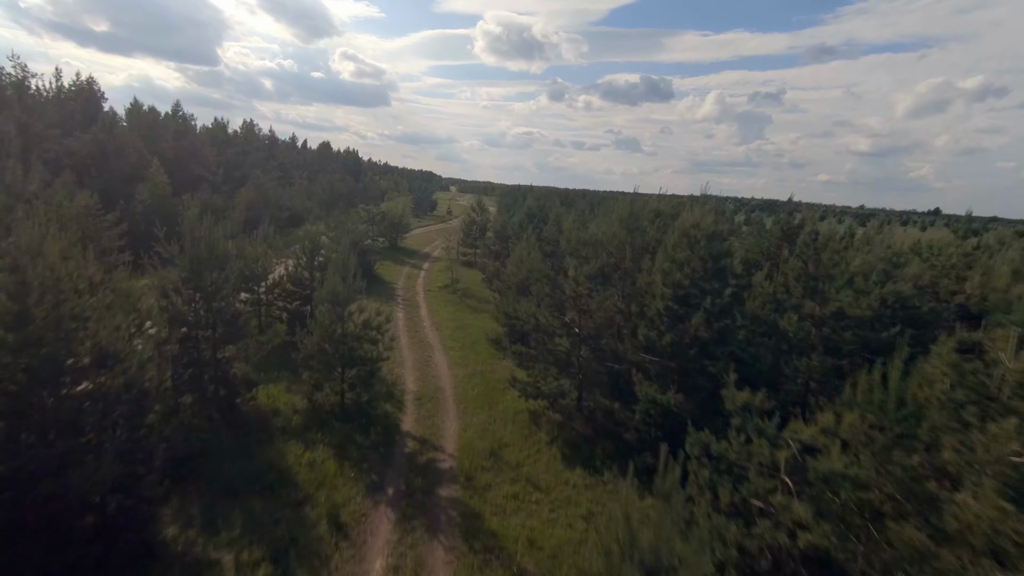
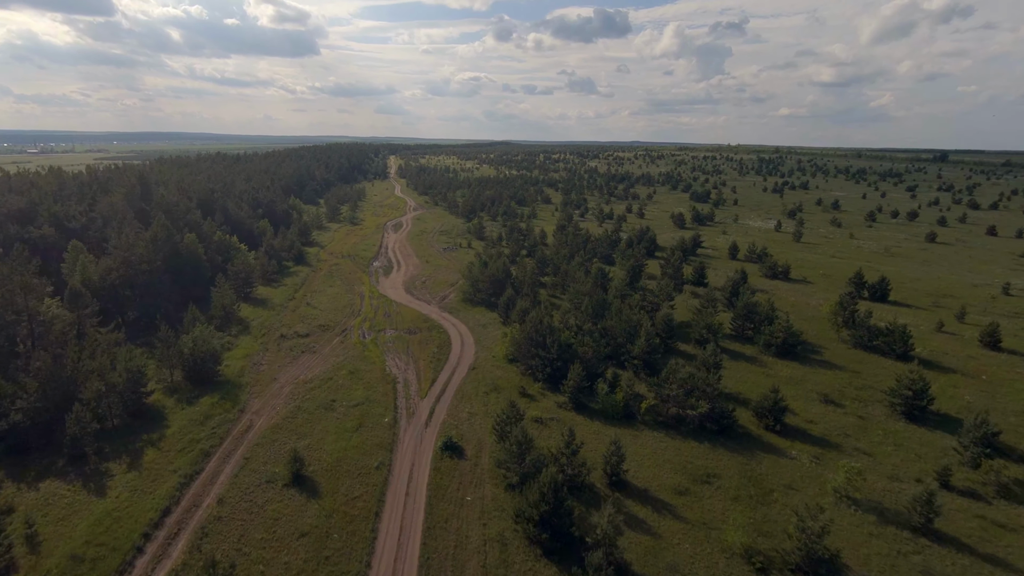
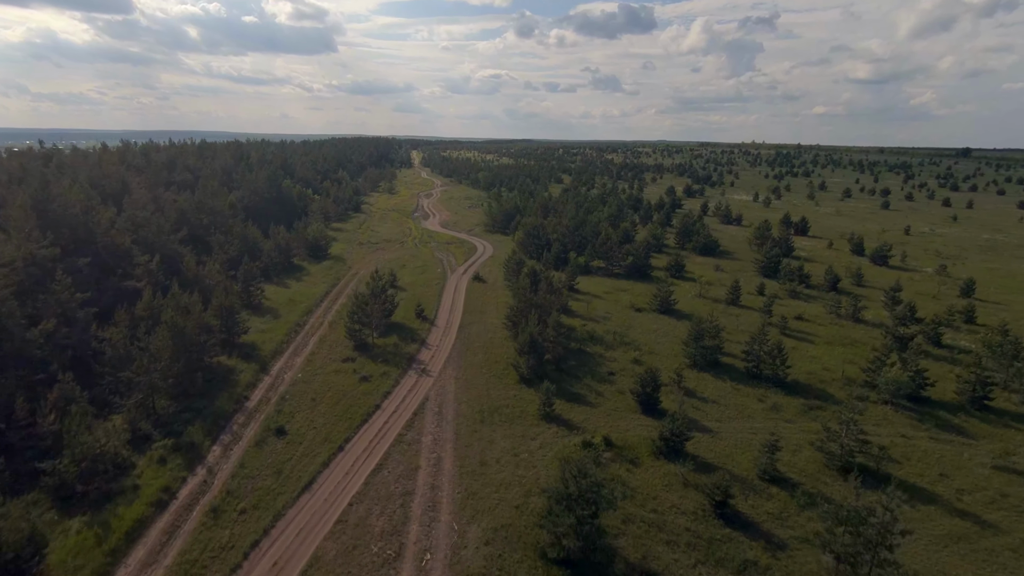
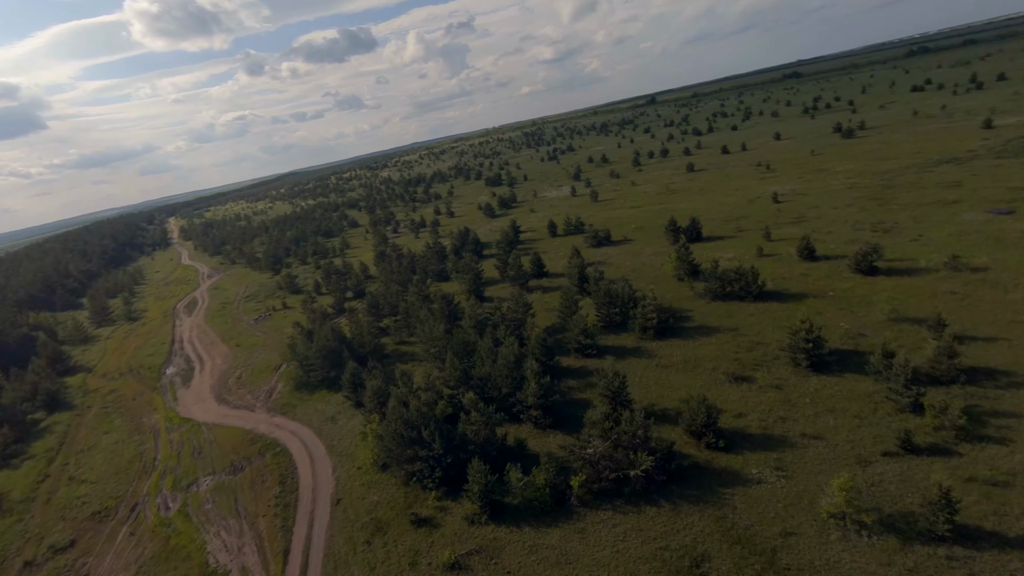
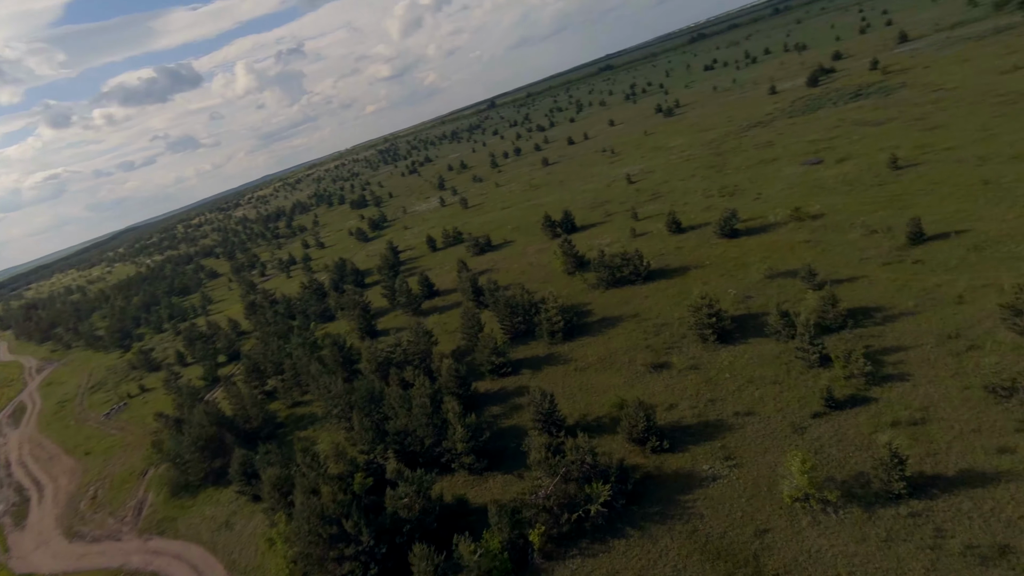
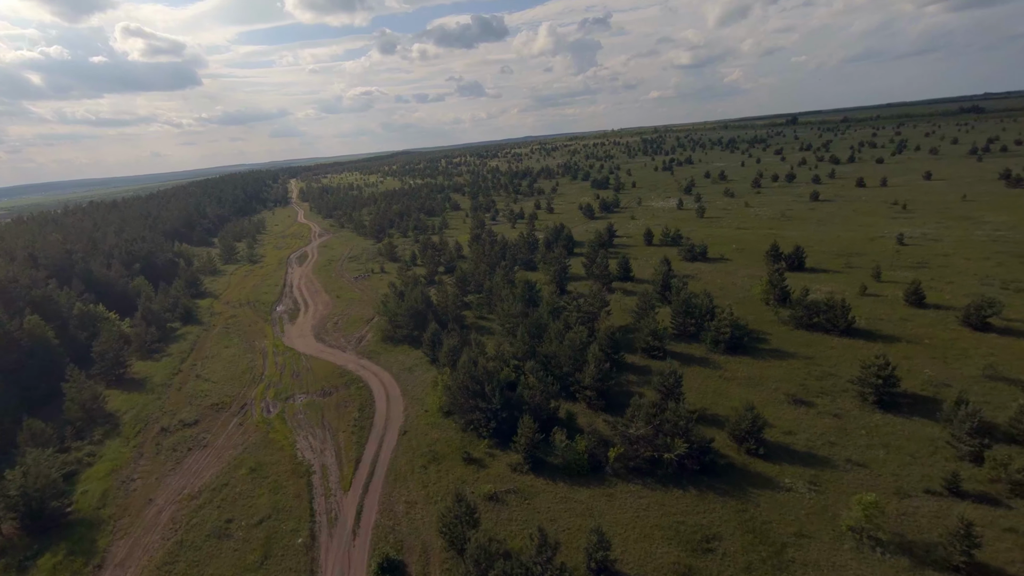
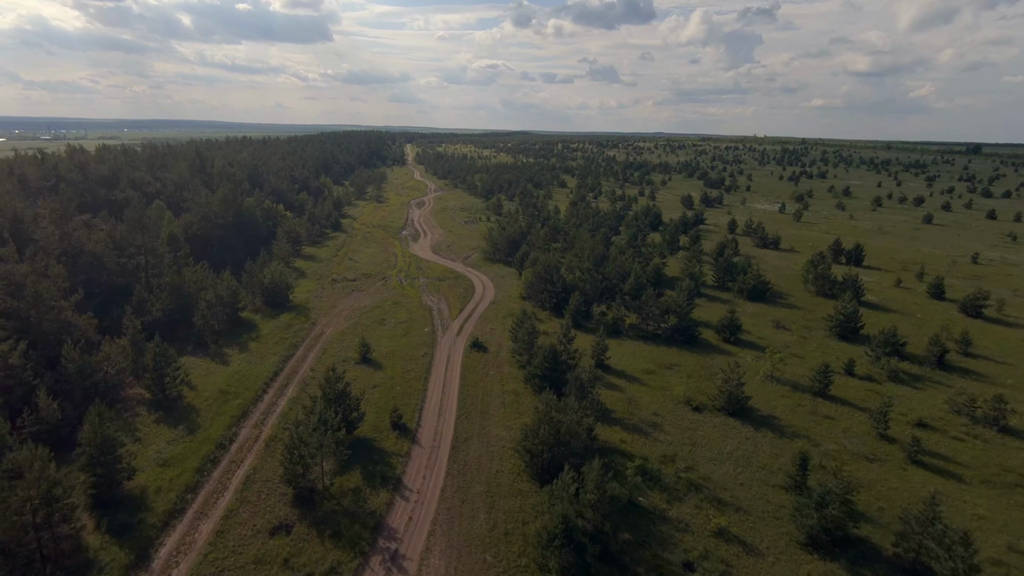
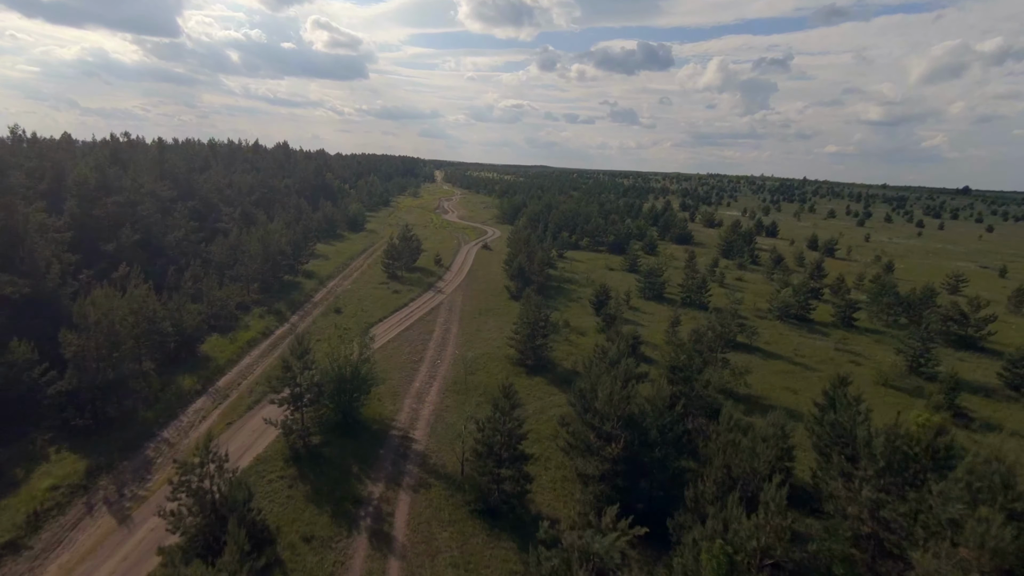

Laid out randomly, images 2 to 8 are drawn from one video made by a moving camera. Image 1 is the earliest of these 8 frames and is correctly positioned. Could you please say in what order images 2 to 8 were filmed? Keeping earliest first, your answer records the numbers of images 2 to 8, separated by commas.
8, 3, 7, 2, 6, 4, 5
